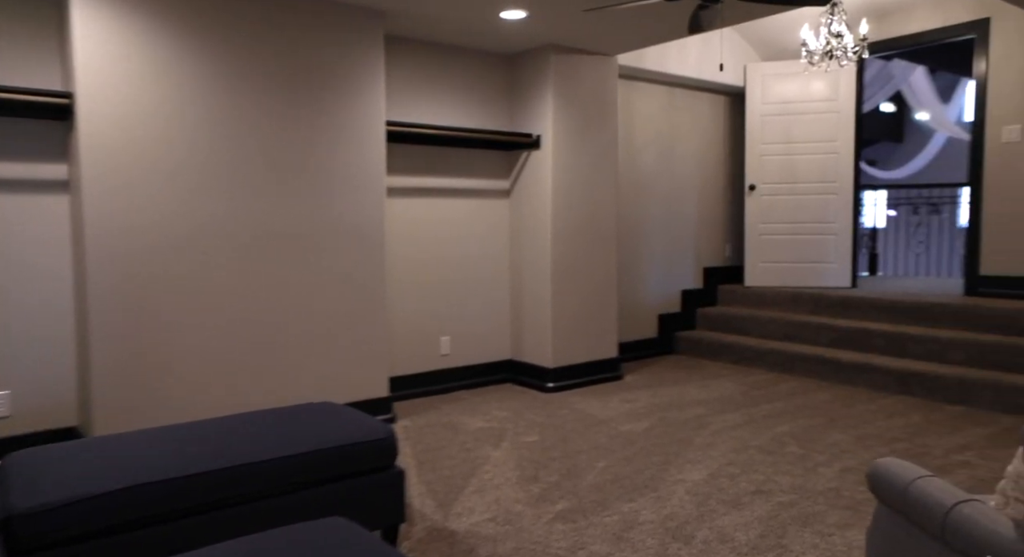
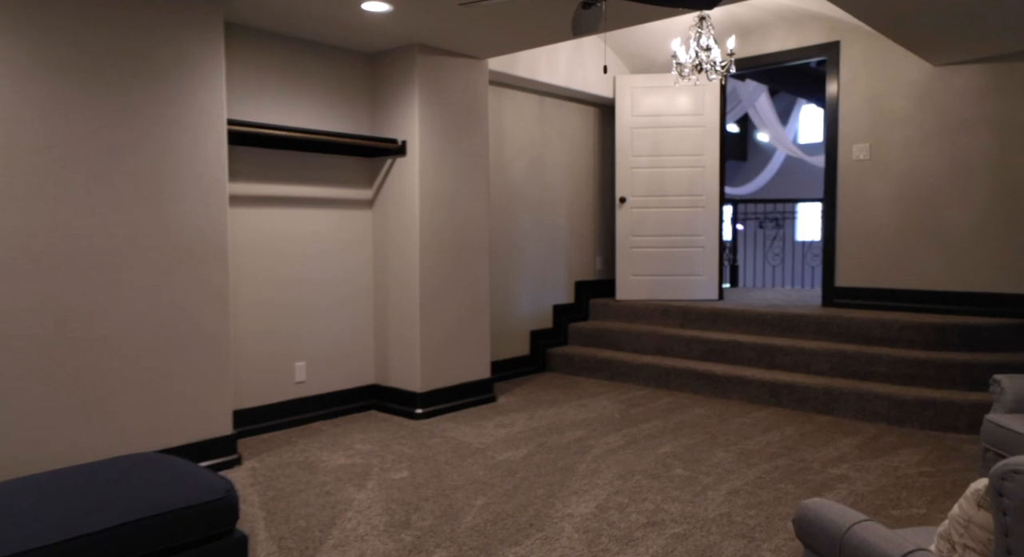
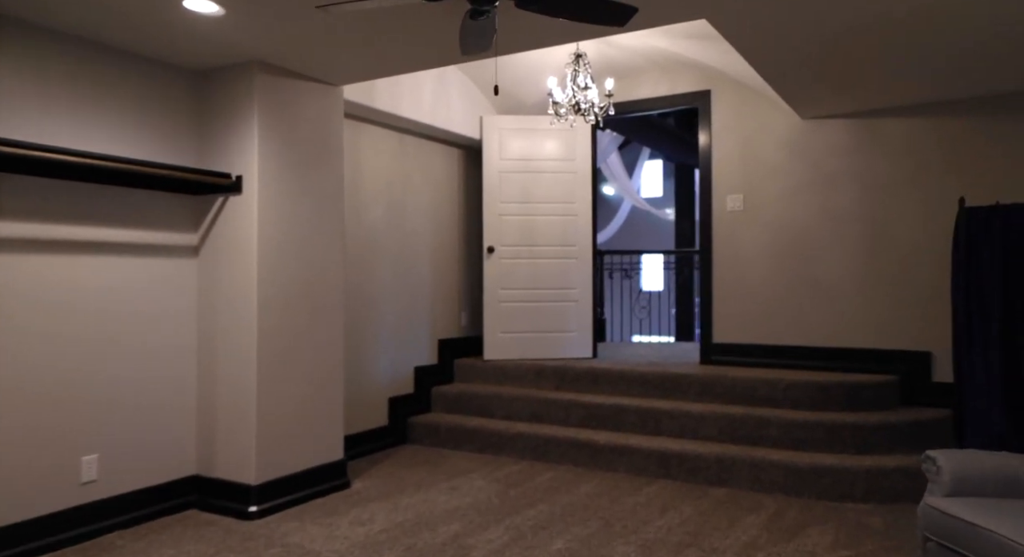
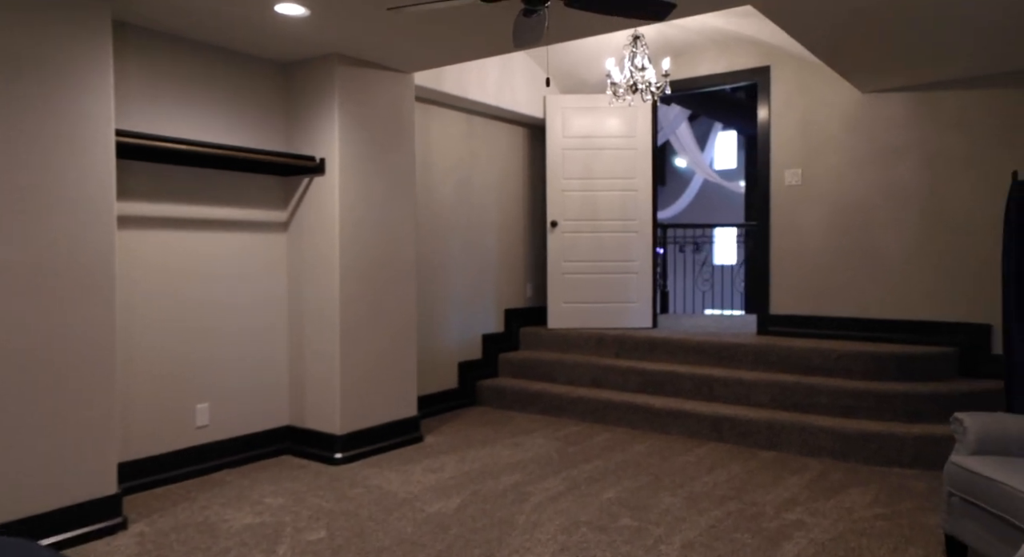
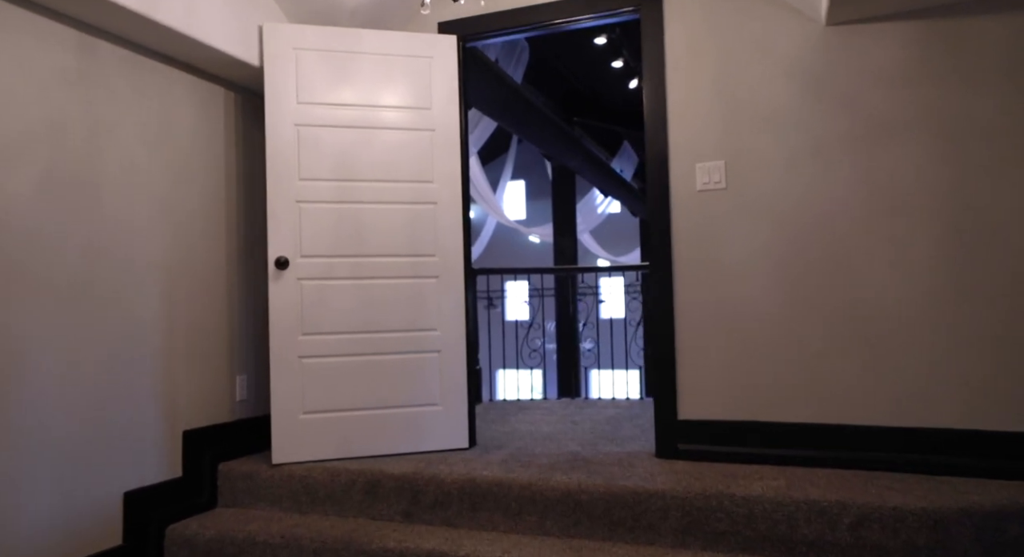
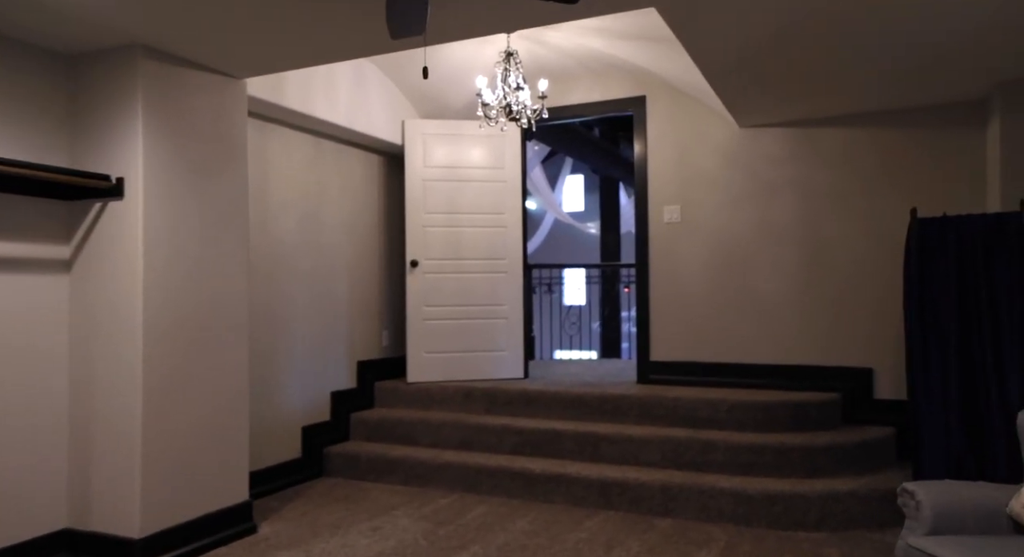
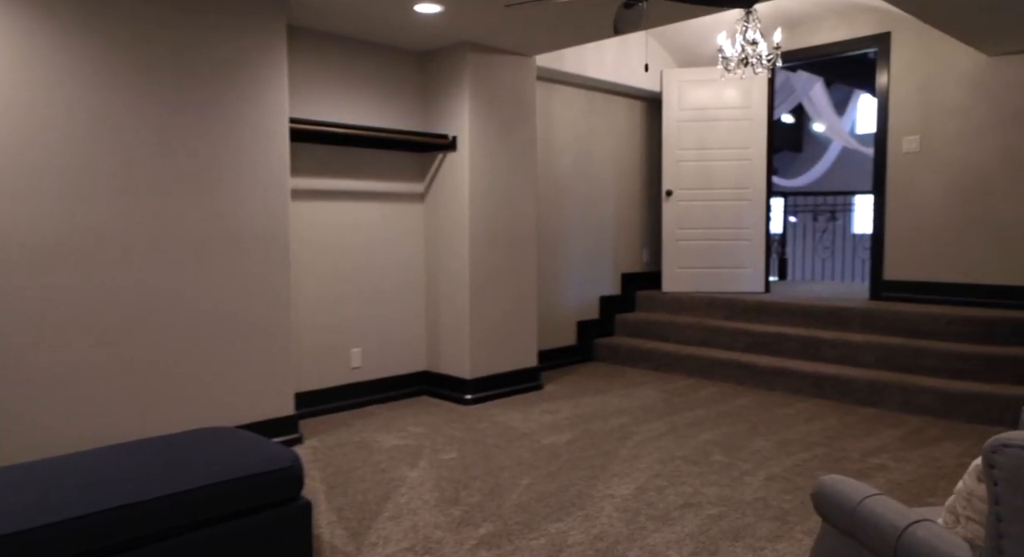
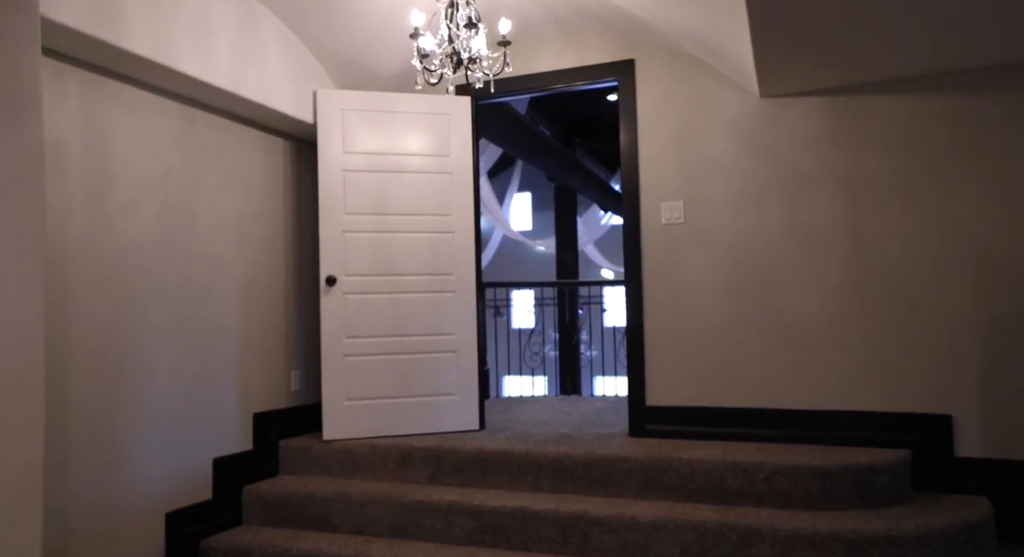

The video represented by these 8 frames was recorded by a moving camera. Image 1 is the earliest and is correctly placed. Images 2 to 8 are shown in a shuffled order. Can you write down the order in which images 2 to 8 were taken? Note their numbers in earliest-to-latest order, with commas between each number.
7, 2, 4, 3, 6, 8, 5
